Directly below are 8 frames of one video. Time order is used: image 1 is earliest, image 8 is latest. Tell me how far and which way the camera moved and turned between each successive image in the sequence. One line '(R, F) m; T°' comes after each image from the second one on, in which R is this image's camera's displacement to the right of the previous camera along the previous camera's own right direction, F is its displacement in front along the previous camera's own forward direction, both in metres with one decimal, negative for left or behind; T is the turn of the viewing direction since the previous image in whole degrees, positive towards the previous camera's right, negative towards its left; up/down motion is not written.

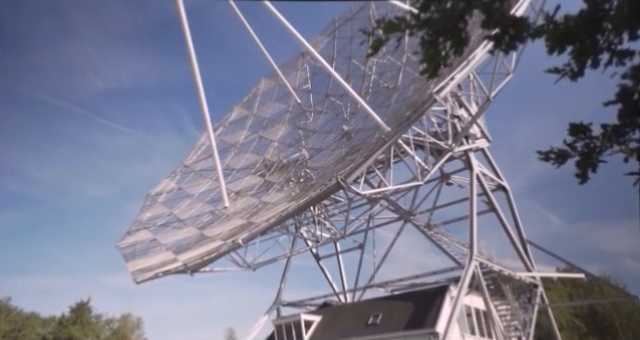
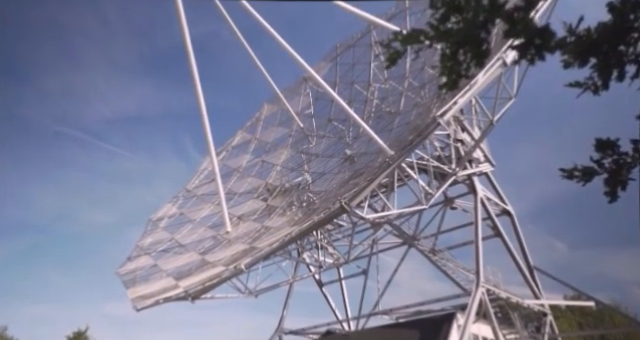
(0.0, +0.2) m; 0°
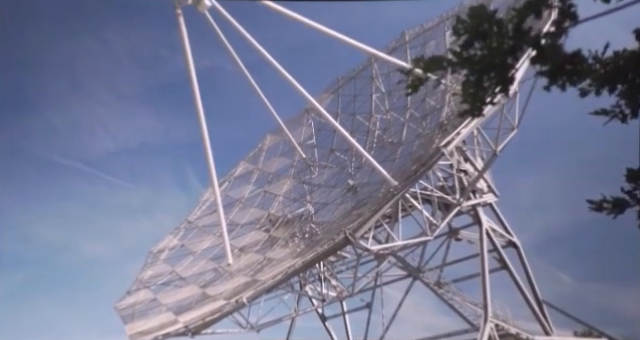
(-0.1, +0.3) m; 0°
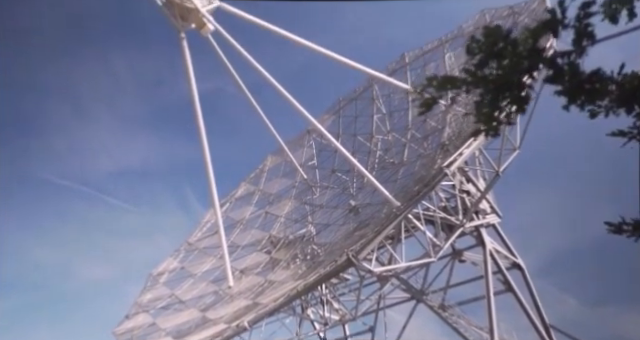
(0.0, +0.2) m; 0°
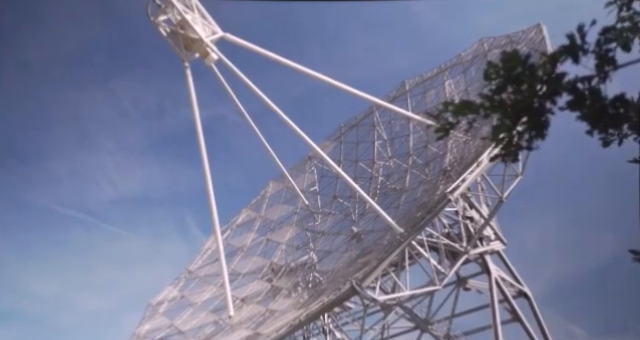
(-0.1, +0.3) m; 0°
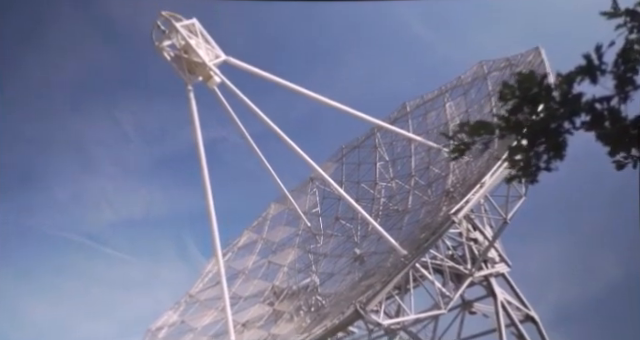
(0.0, +0.3) m; 0°
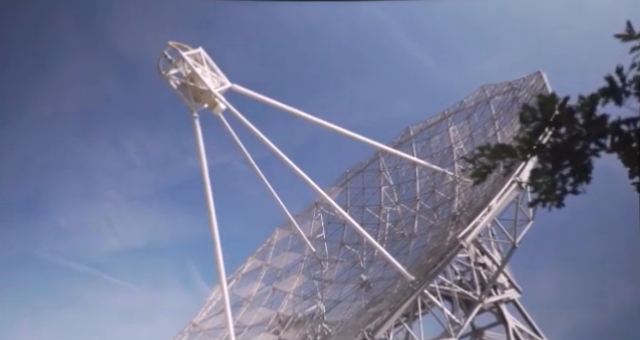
(-0.1, +0.4) m; 0°
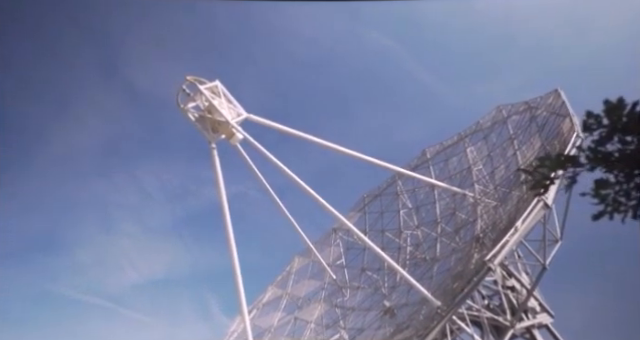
(-0.1, +1.0) m; -2°
